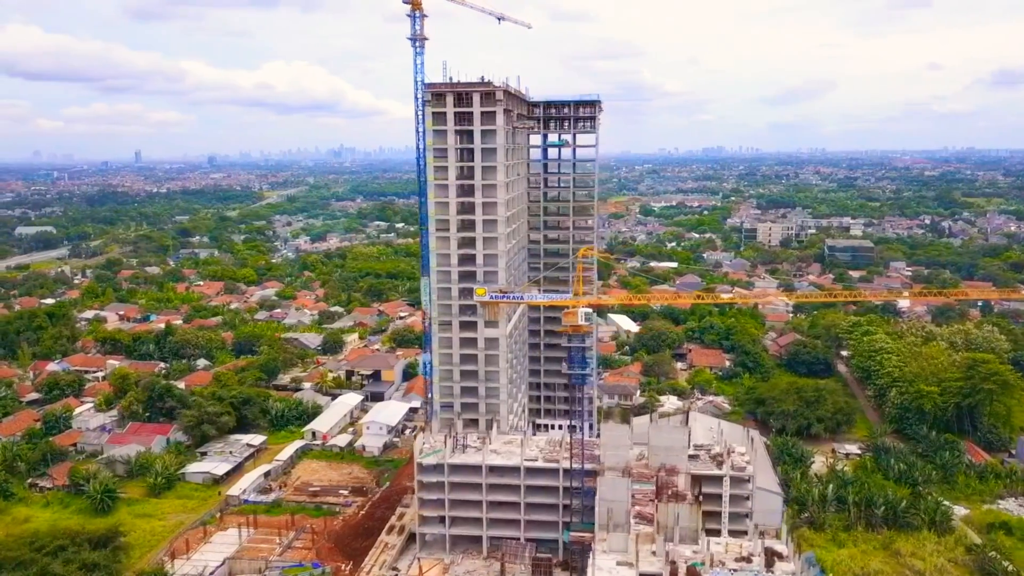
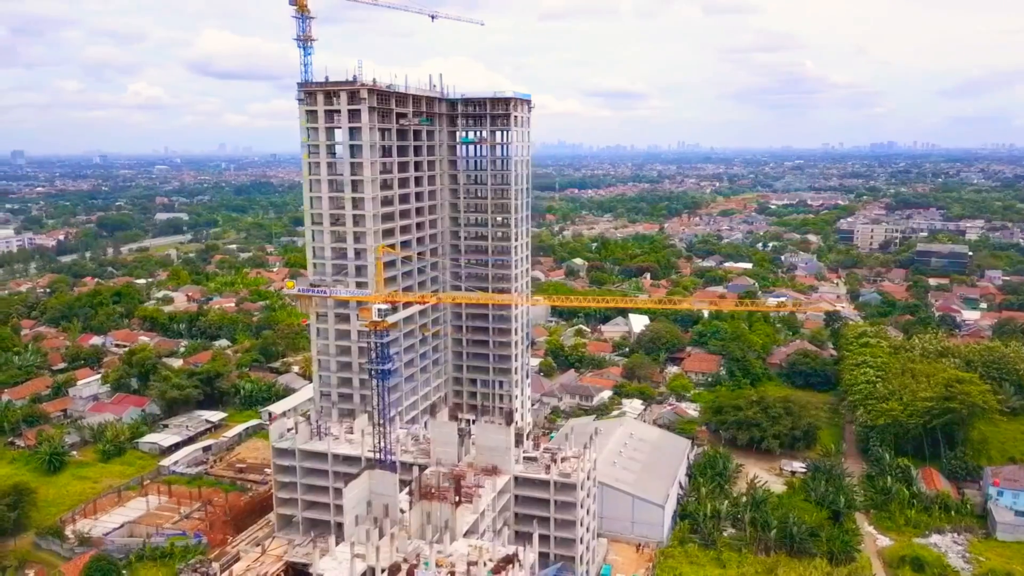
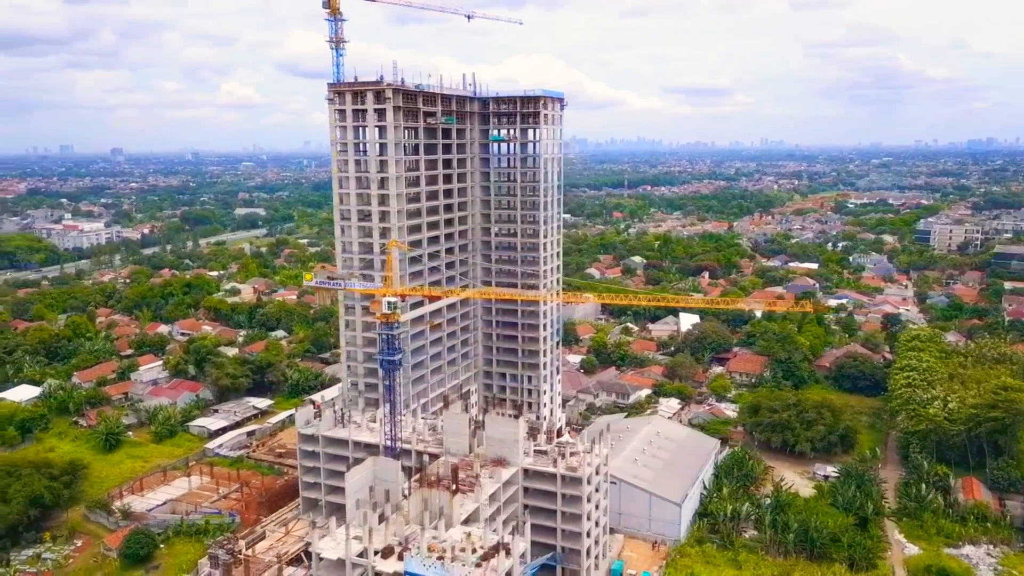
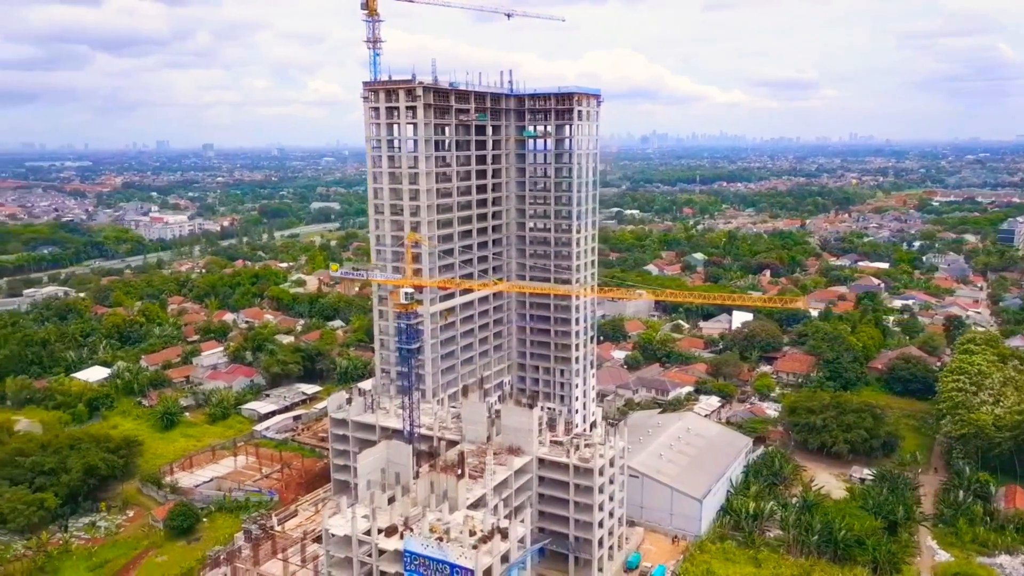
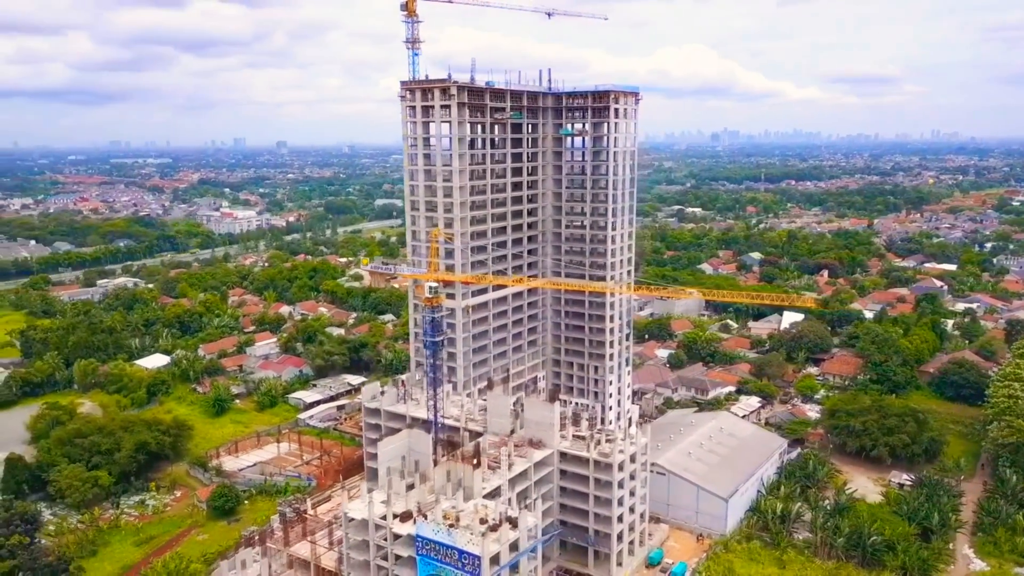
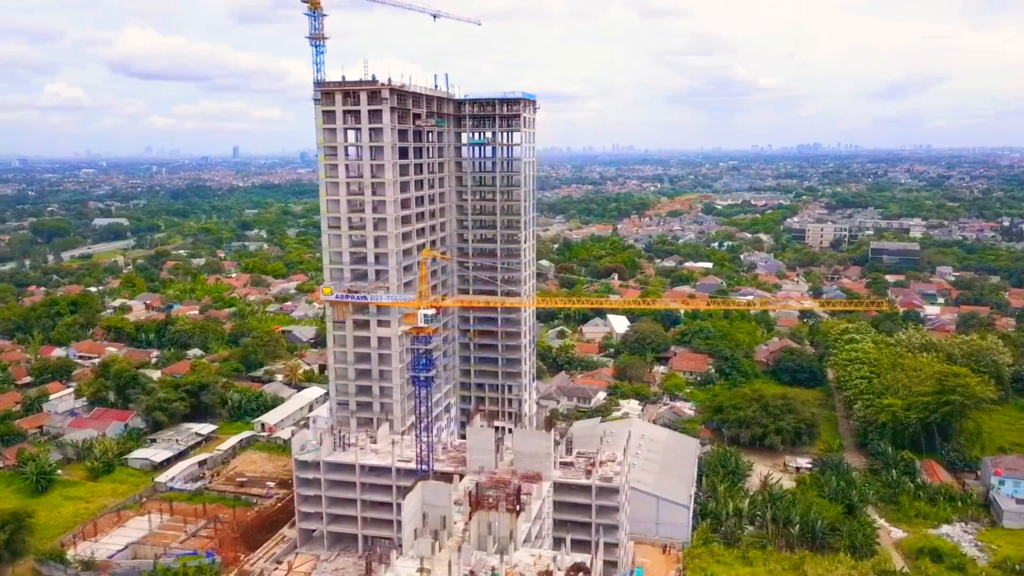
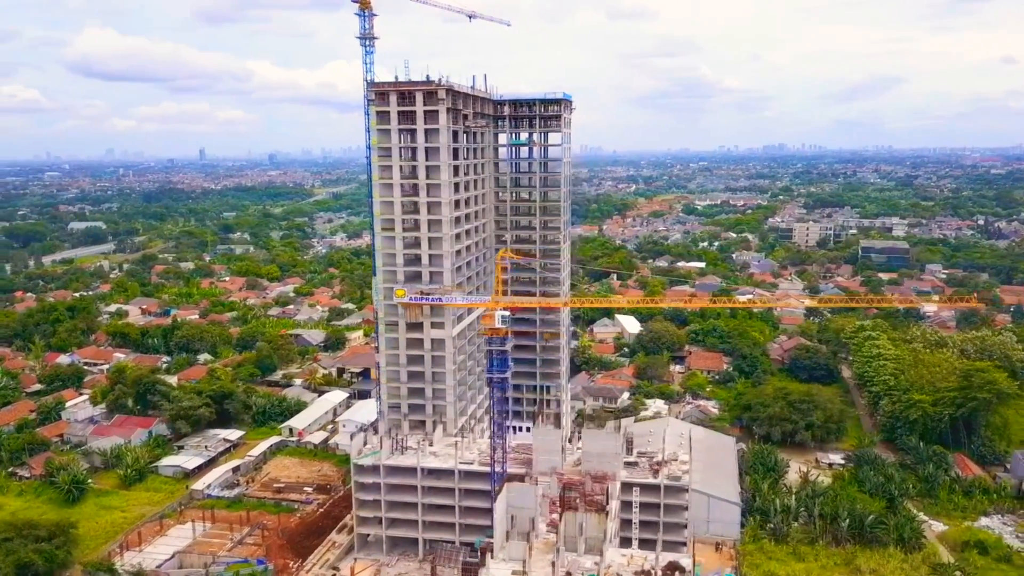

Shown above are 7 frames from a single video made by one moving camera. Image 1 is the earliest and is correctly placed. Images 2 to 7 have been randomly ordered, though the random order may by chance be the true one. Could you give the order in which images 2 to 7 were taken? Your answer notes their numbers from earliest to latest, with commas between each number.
7, 6, 2, 3, 4, 5
